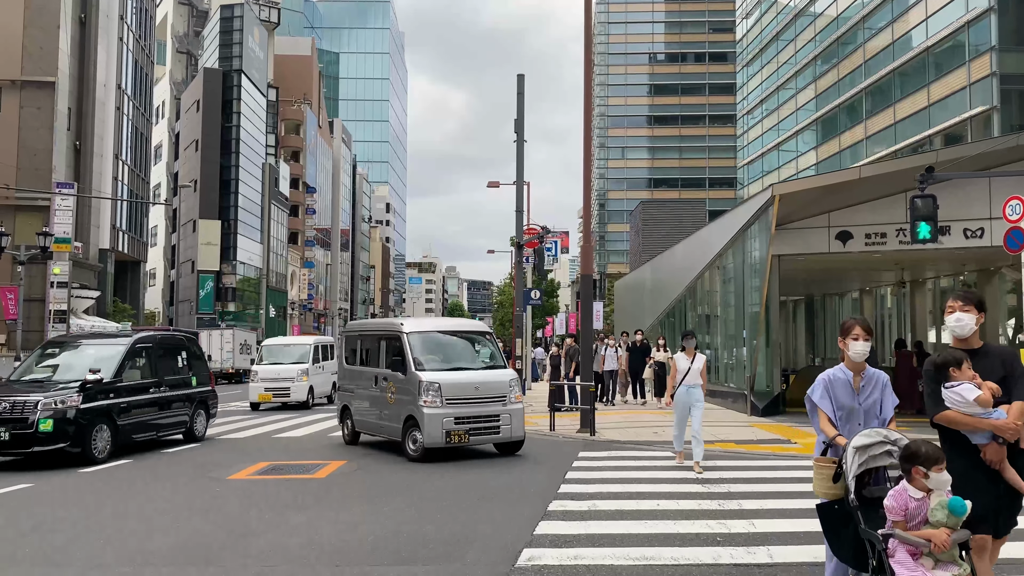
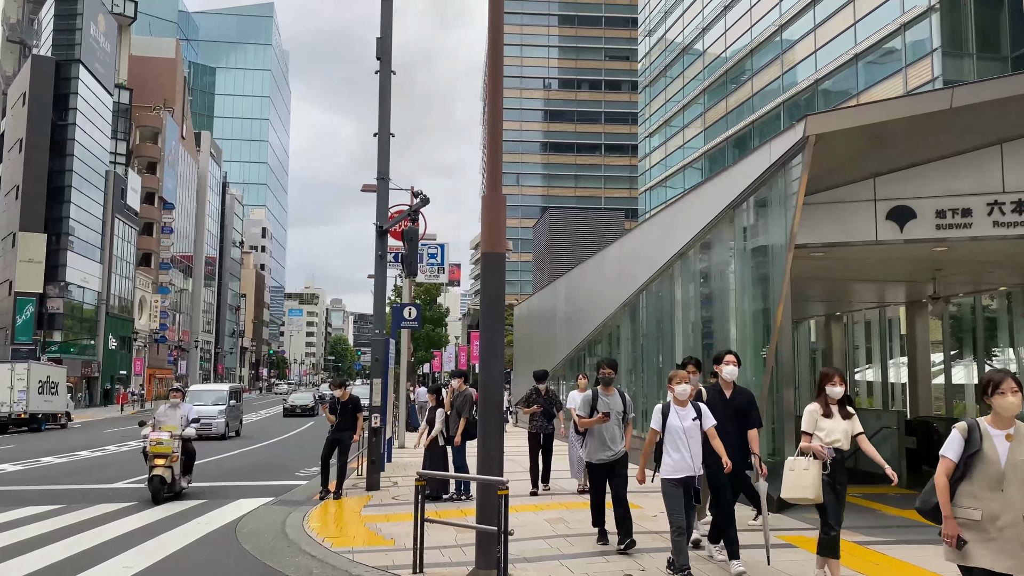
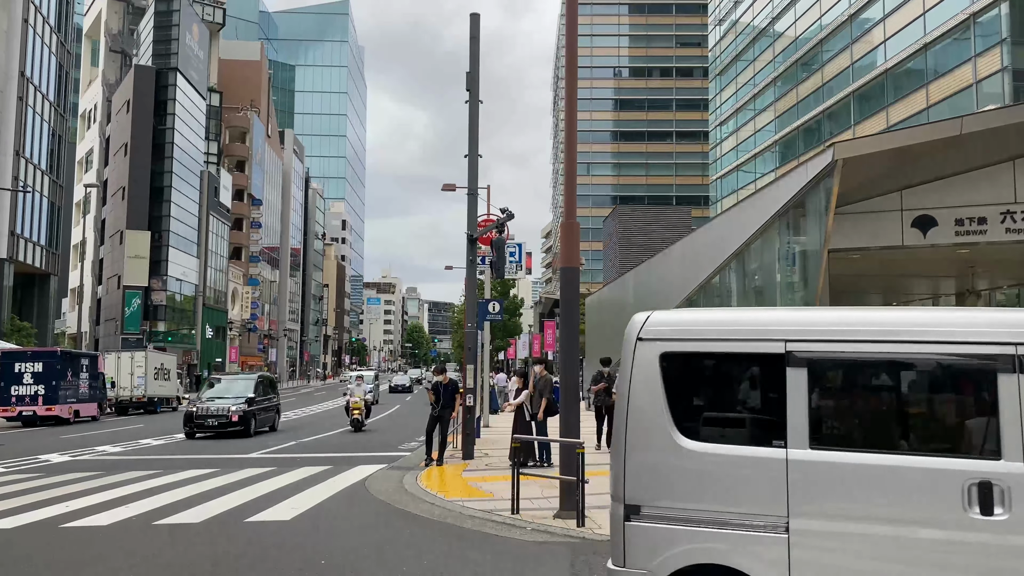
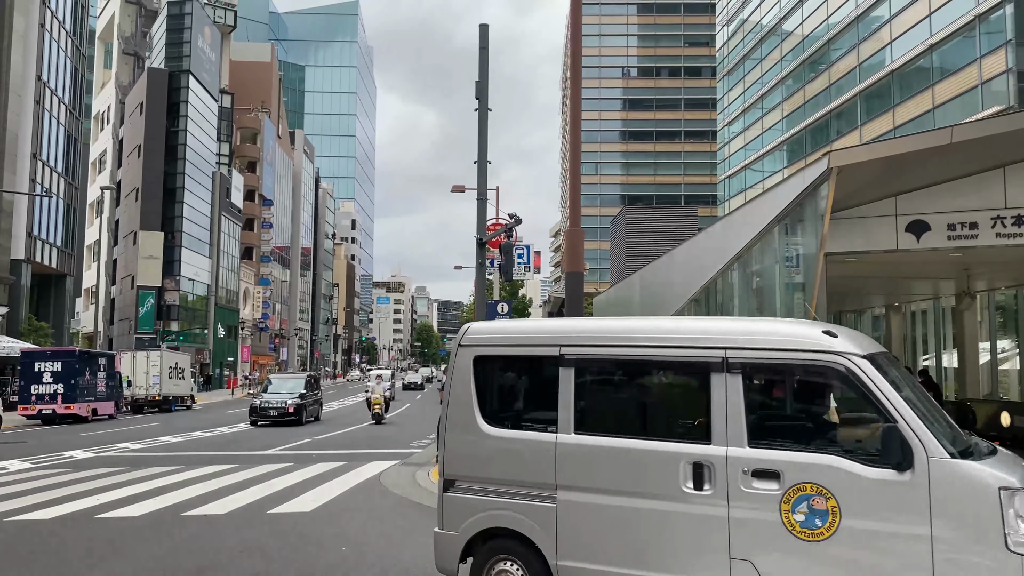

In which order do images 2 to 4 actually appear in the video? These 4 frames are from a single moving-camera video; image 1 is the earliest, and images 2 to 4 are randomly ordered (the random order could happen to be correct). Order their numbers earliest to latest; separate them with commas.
4, 3, 2
